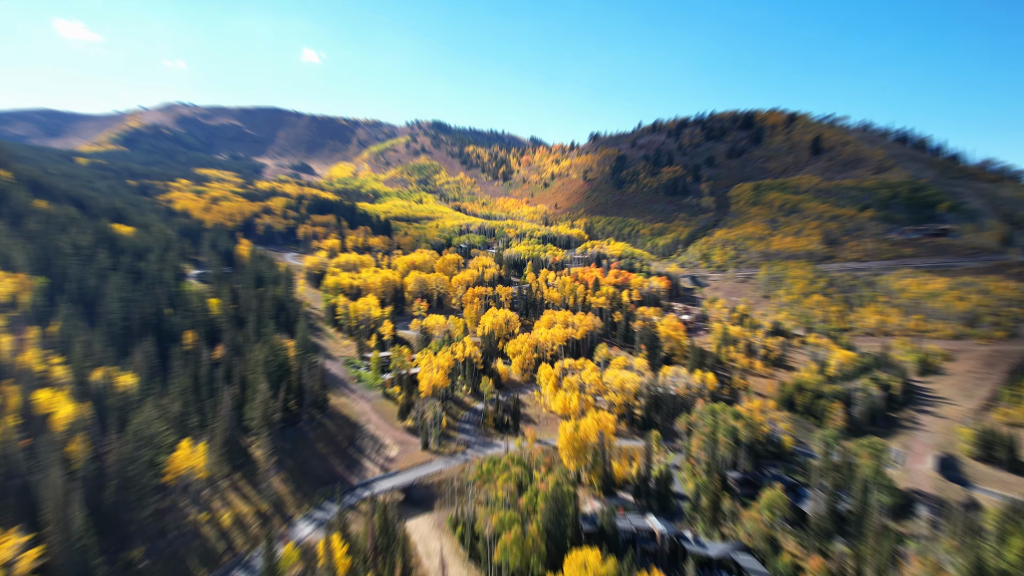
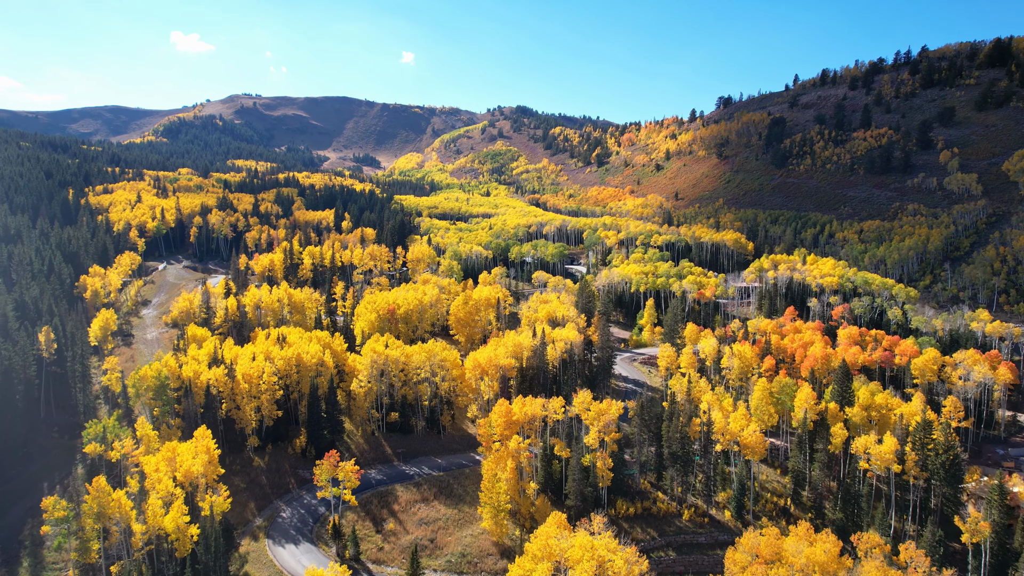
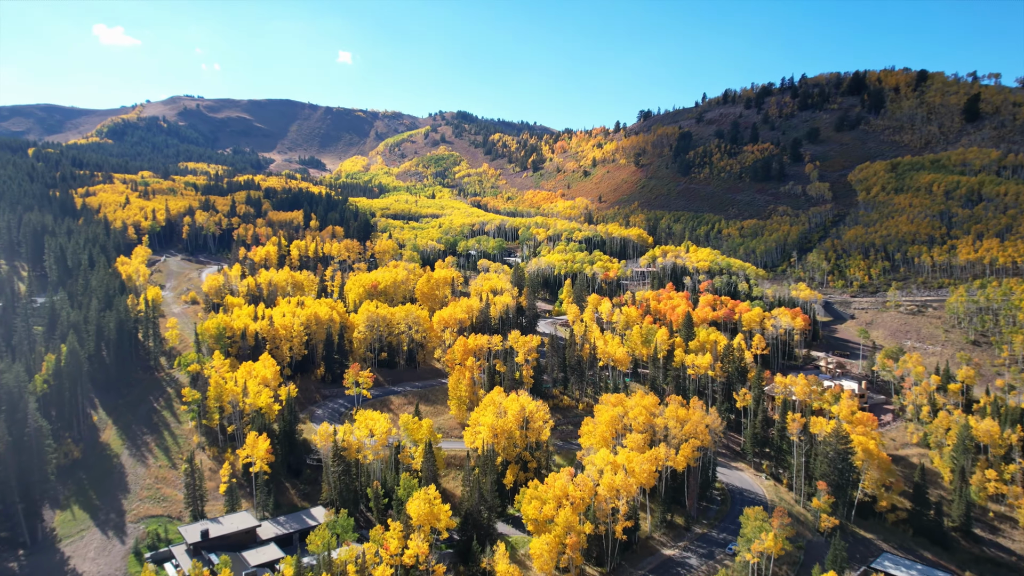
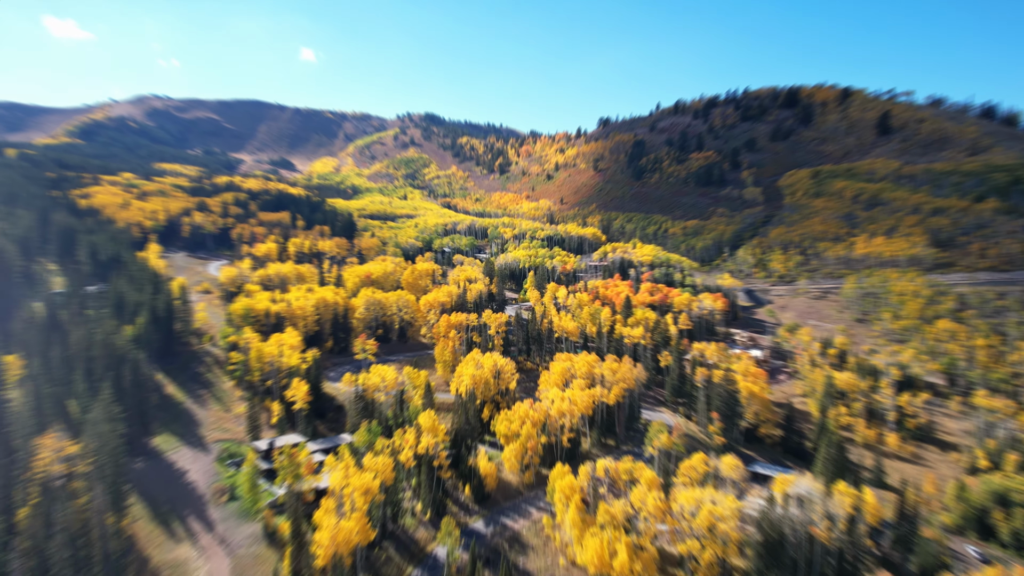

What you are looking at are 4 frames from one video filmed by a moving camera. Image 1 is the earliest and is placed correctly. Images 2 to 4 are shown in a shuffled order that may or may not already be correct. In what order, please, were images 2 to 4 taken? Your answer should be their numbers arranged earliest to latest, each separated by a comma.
4, 3, 2
